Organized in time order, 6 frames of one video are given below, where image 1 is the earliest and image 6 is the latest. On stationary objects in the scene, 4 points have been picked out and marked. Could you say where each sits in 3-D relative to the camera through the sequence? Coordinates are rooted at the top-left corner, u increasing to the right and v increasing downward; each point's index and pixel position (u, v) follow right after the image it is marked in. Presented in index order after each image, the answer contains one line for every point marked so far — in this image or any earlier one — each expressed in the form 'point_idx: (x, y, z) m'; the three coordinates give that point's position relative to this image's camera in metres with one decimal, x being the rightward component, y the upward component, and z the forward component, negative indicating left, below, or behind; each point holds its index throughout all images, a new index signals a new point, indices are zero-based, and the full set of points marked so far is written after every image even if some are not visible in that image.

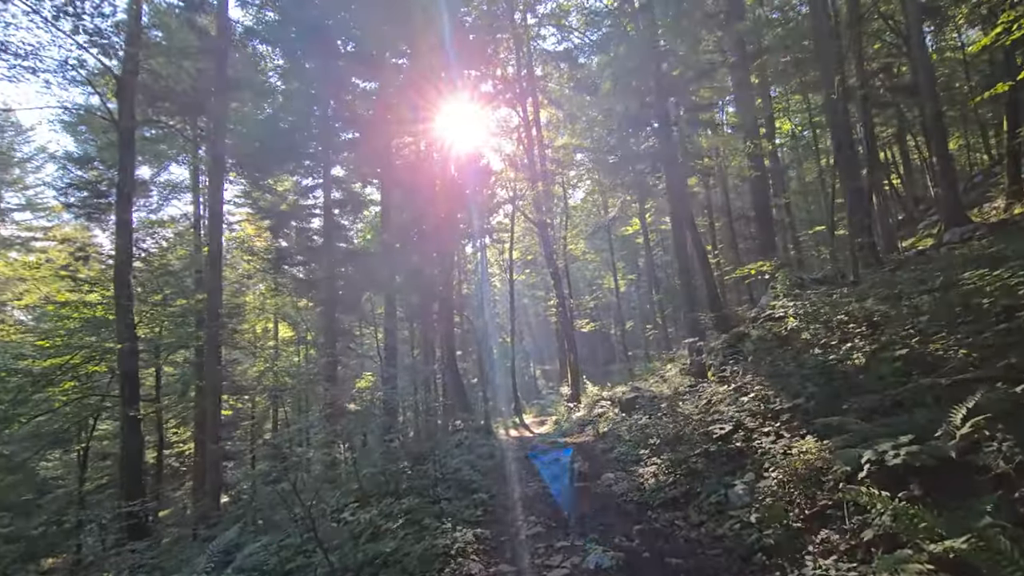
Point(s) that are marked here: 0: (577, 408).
0: (+1.9, -3.5, +14.6) m
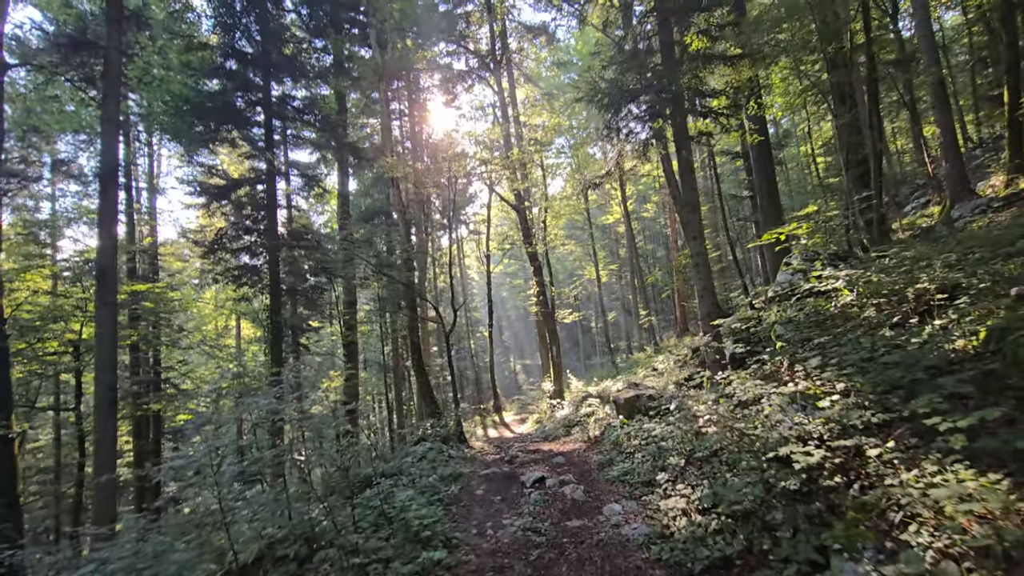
0: (+1.3, -3.2, +13.5) m
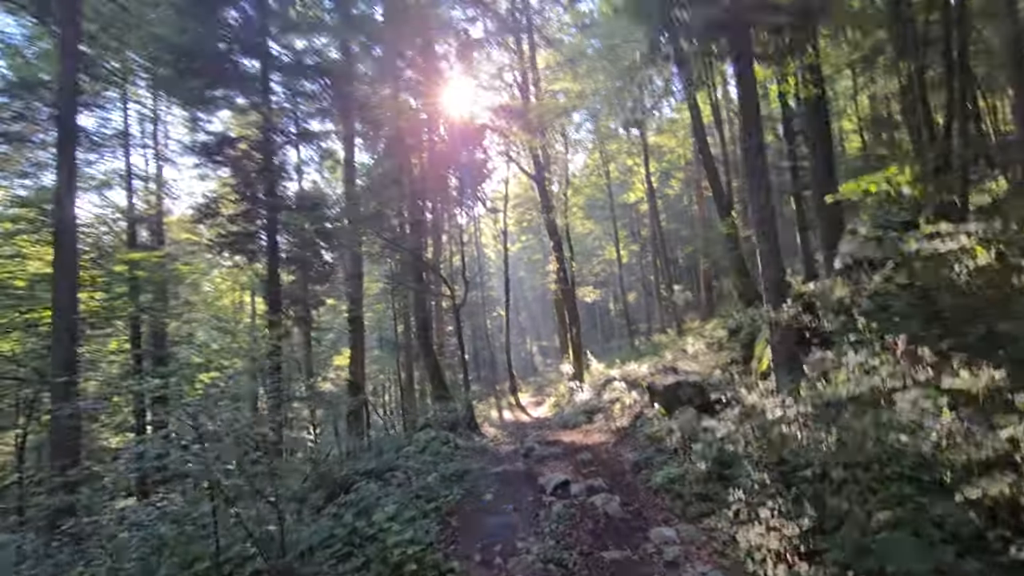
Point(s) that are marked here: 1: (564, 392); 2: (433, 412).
0: (+1.7, -2.6, +12.7) m
1: (+1.5, -2.8, +13.8) m
2: (-1.6, -2.5, +10.3) m
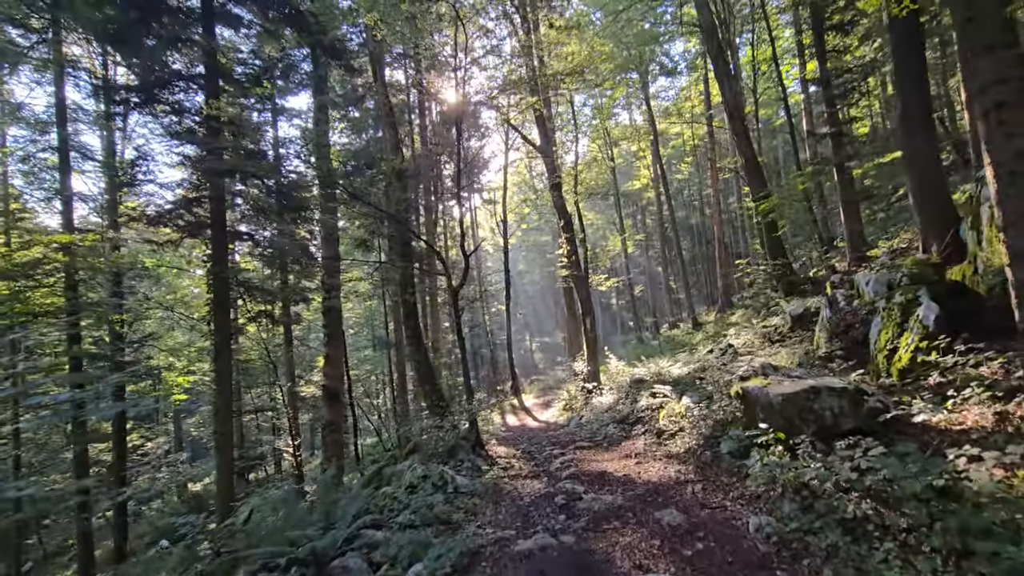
0: (+1.9, -2.3, +11.0) m
1: (+1.6, -2.5, +12.2) m
2: (-1.5, -2.2, +8.6) m
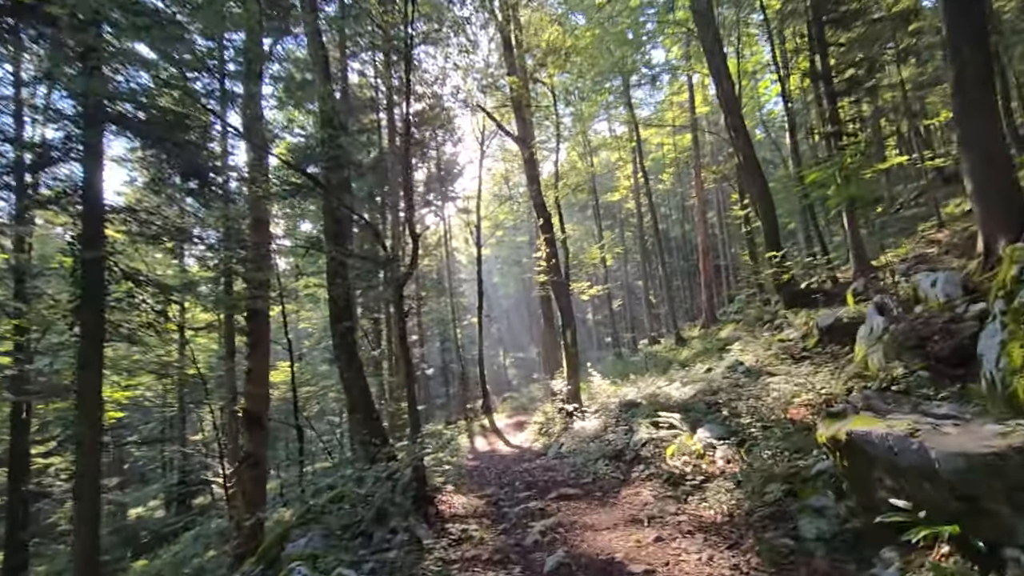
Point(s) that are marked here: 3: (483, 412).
0: (+1.3, -2.4, +9.6) m
1: (+0.9, -2.7, +10.7) m
2: (-1.9, -2.3, +7.0) m
3: (-1.0, -4.2, +16.8) m
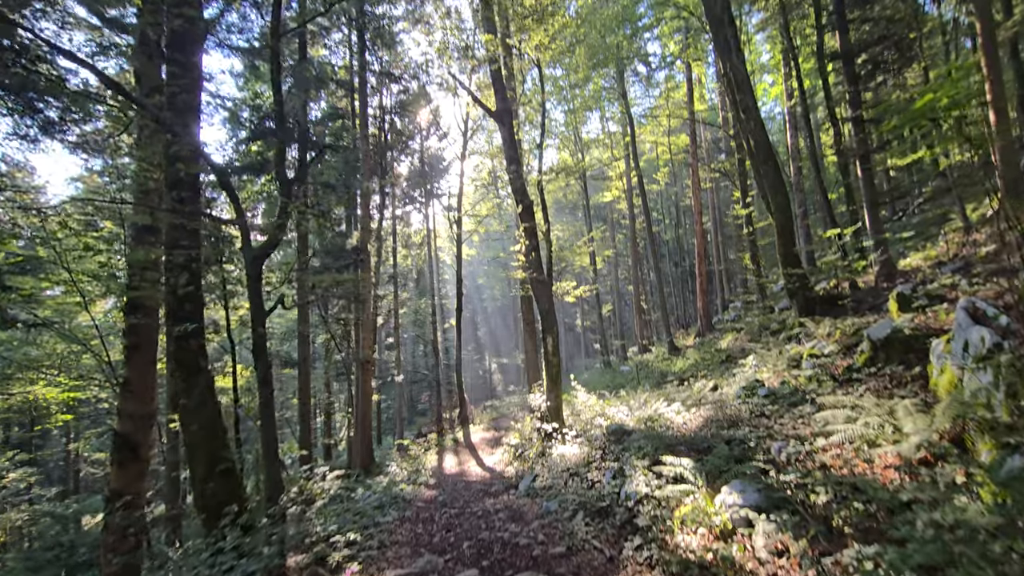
0: (+0.8, -2.4, +8.1) m
1: (+0.4, -2.7, +9.3) m
2: (-2.4, -2.1, +5.5) m
3: (-1.7, -4.2, +15.2) m
